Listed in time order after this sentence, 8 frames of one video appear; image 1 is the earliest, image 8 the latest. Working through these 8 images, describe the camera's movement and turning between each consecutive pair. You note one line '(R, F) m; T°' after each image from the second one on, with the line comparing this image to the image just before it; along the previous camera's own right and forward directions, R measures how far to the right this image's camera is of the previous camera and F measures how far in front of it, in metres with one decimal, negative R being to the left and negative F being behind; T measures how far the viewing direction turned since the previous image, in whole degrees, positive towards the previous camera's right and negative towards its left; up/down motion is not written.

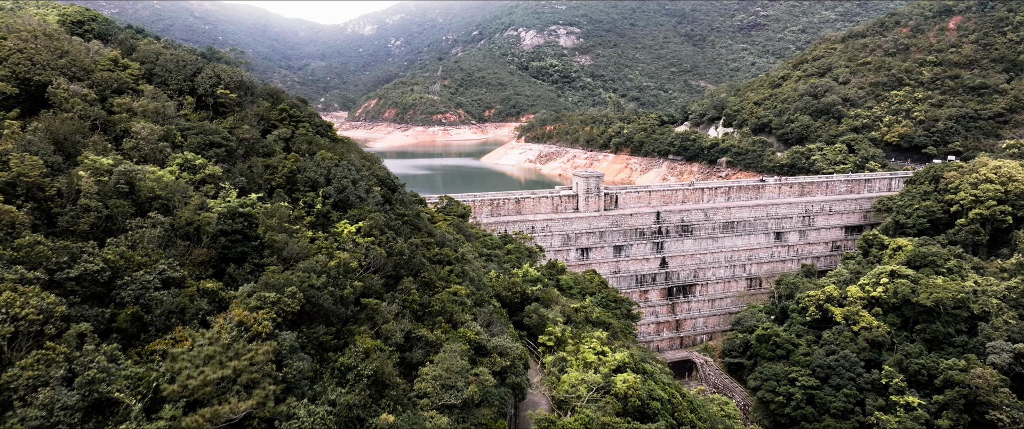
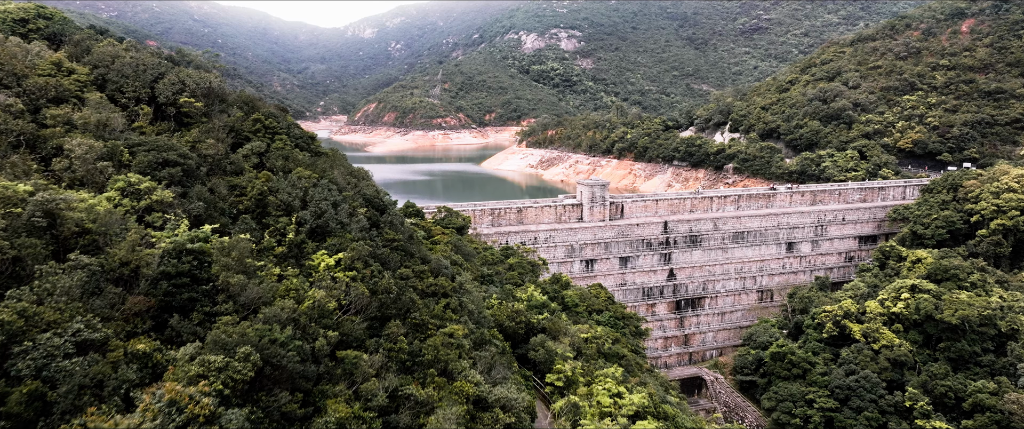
(-0.1, +1.3) m; 0°
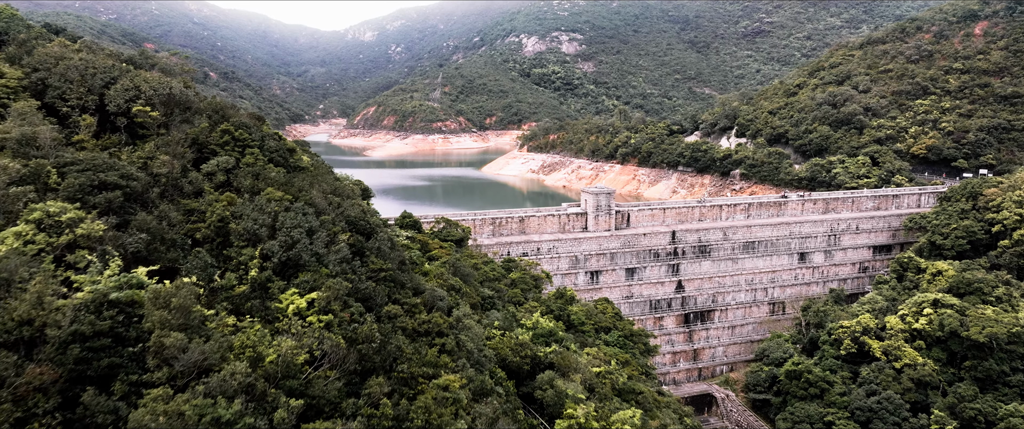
(-0.1, +1.2) m; 0°
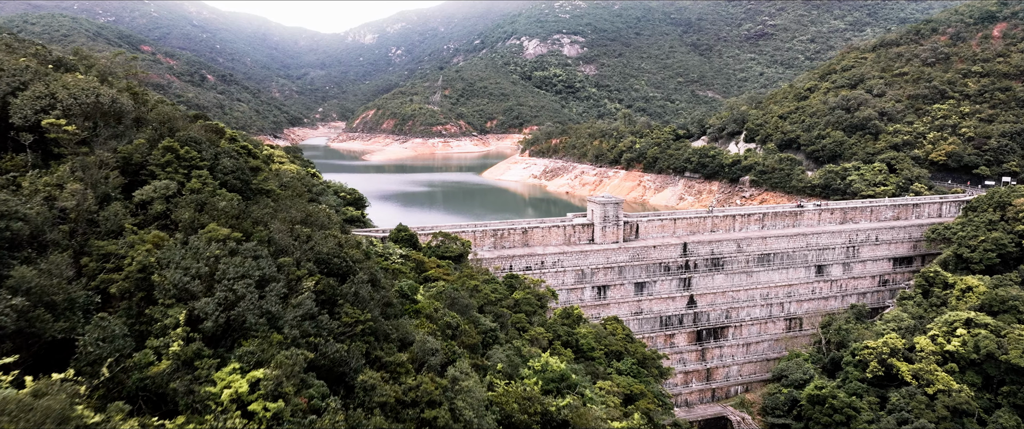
(-0.1, +1.6) m; 0°
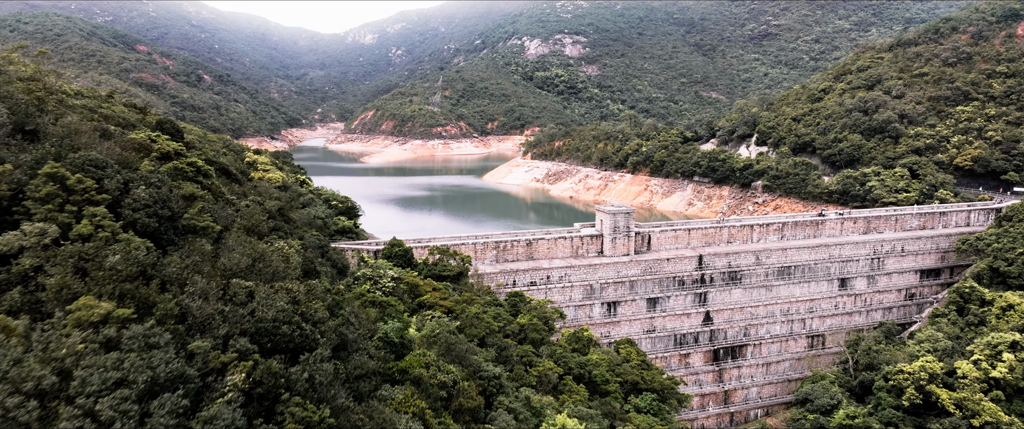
(-0.1, +1.9) m; 0°
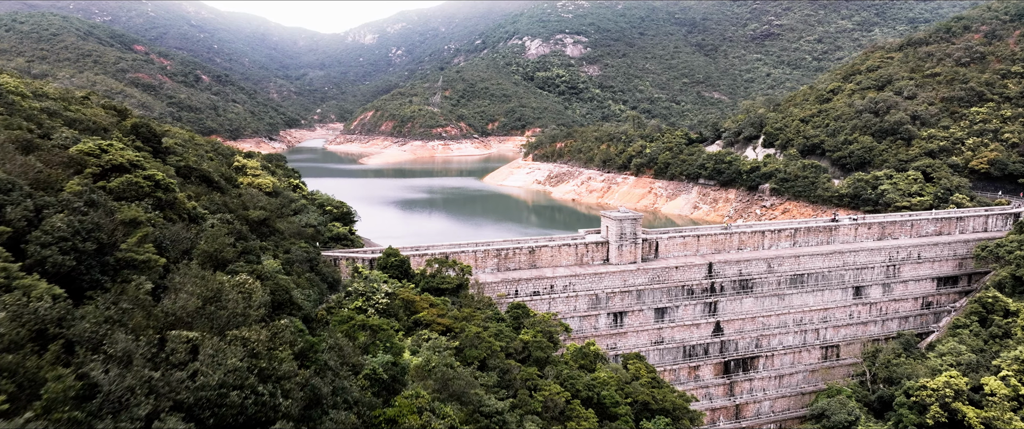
(-0.1, +1.1) m; 0°
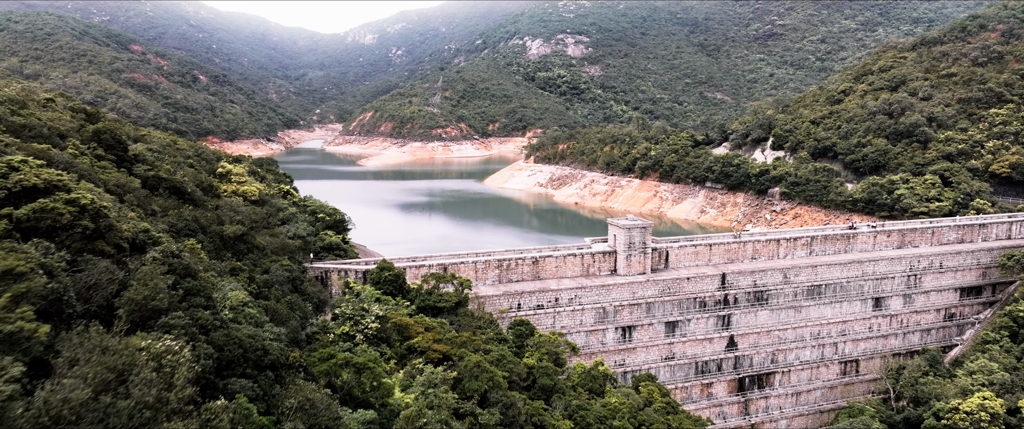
(-0.1, +1.4) m; 0°
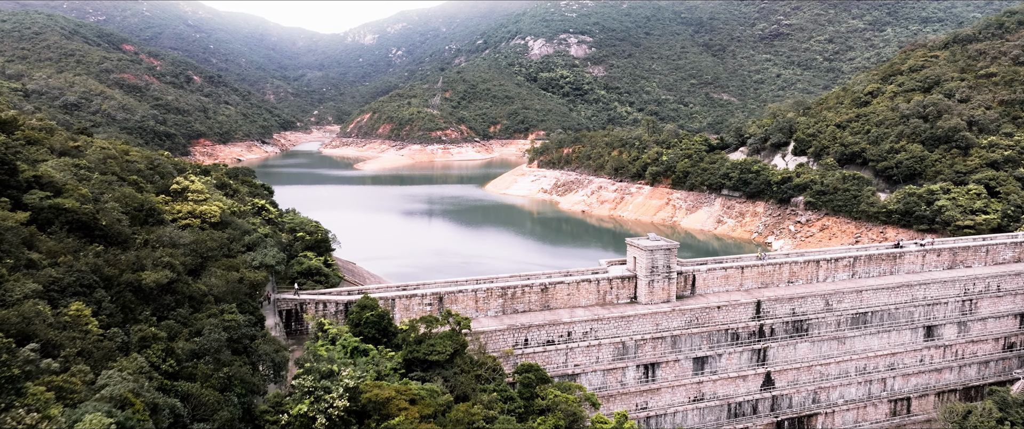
(-0.2, +3.0) m; 0°
